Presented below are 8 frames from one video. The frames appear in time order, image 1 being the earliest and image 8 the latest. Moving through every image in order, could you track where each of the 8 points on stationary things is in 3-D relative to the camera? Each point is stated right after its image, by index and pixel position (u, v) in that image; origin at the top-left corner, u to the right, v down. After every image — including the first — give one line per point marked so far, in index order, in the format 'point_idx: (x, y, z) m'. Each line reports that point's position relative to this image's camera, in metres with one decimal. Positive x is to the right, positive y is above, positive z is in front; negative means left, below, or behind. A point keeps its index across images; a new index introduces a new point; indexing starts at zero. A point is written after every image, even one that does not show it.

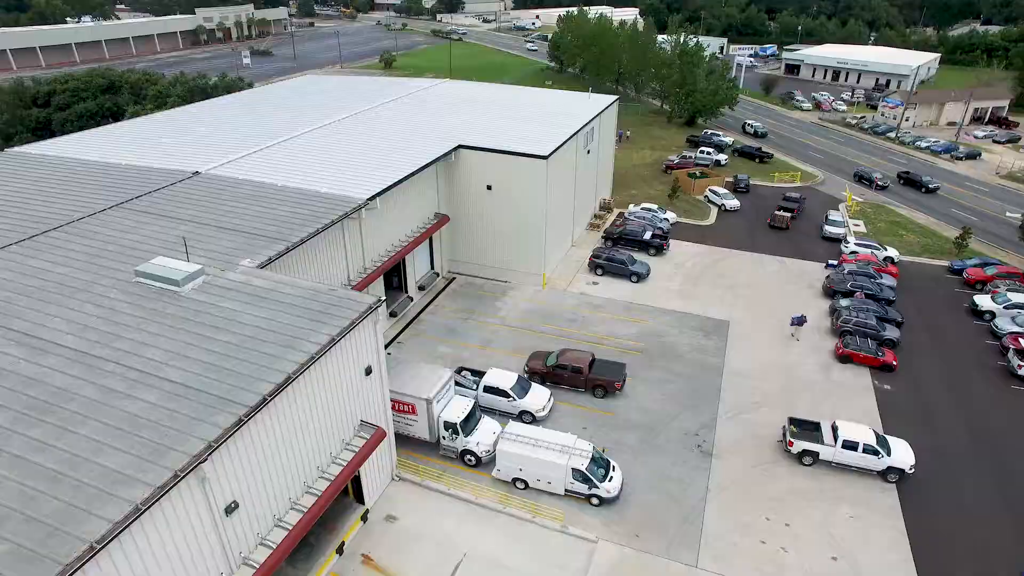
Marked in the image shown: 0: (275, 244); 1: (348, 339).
0: (-7.1, +1.3, +19.8) m
1: (-3.8, -1.2, +15.7) m
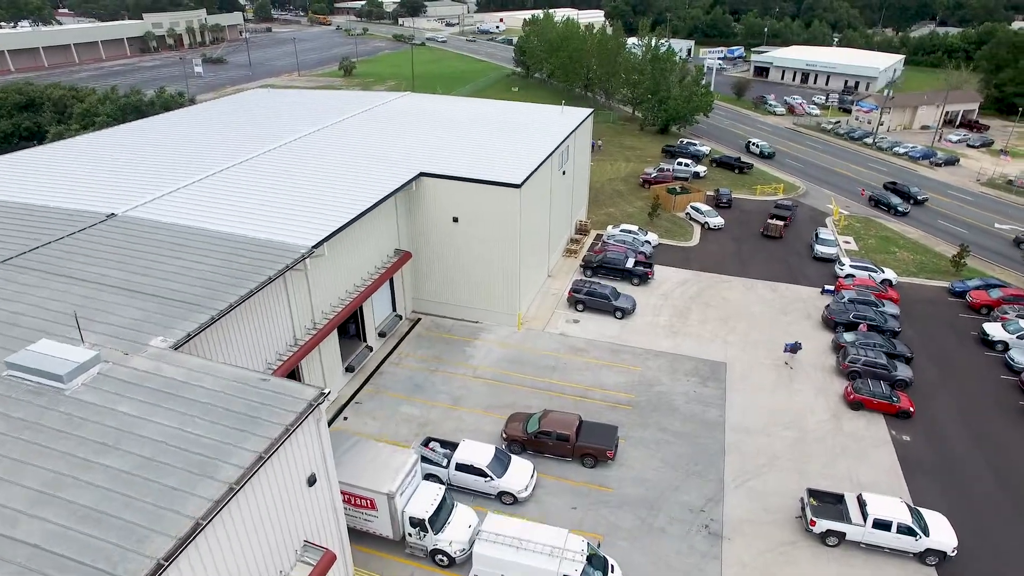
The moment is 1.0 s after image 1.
0: (-7.7, -0.6, +16.2) m
1: (-4.2, -3.0, +12.3) m
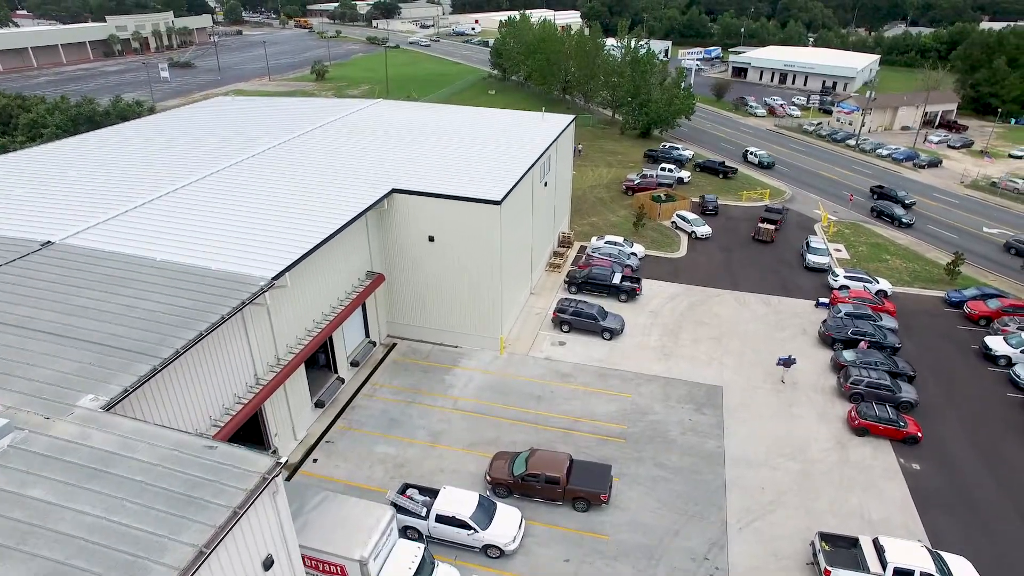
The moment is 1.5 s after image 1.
0: (-8.1, -1.6, +14.2) m
1: (-4.4, -3.9, +10.4) m
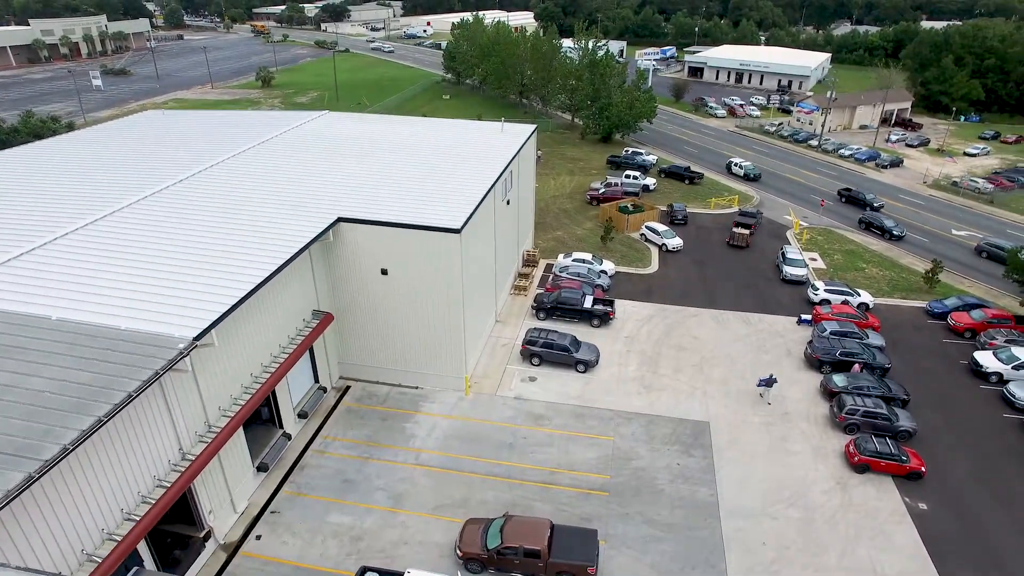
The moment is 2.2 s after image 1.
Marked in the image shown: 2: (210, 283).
0: (-8.5, -3.0, +11.3) m
1: (-4.6, -5.2, +7.7) m
2: (-8.1, +0.2, +17.9) m
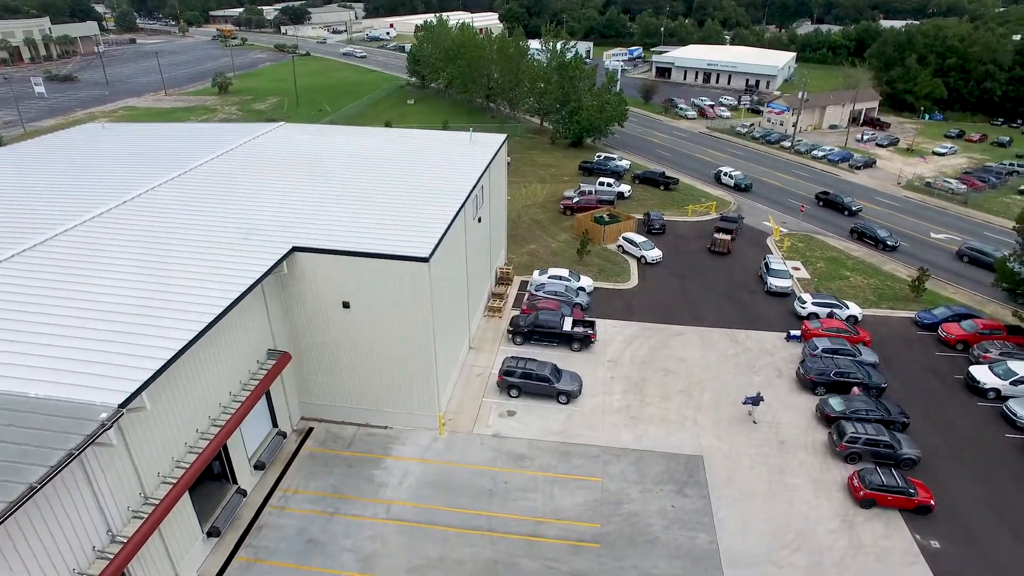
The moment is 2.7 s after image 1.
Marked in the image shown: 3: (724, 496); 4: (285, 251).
0: (-8.7, -4.2, +9.1) m
1: (-4.6, -6.3, +5.7) m
2: (-8.6, -0.9, +15.7) m
3: (+6.4, -6.2, +20.0) m
4: (-6.7, +1.1, +19.8) m
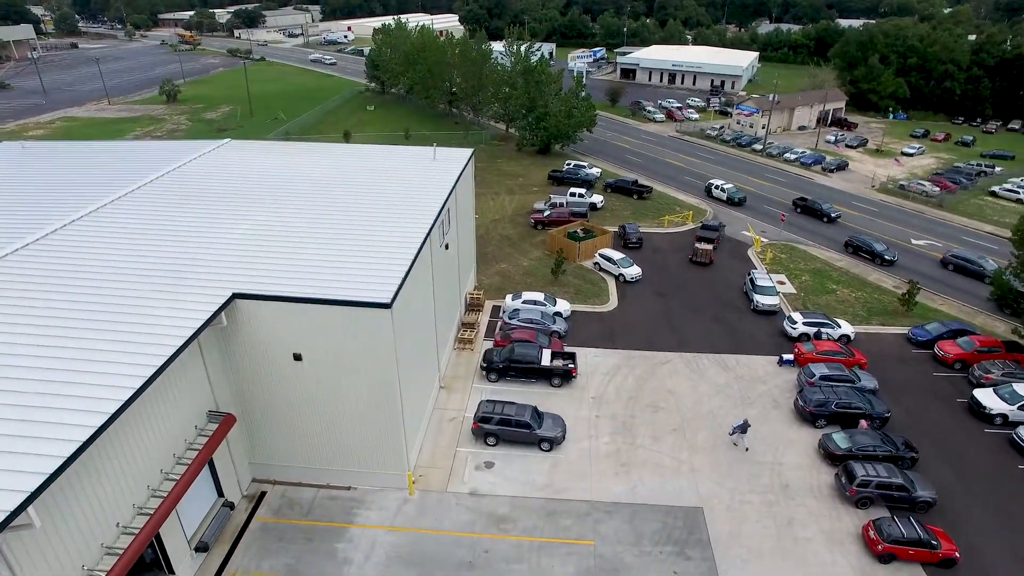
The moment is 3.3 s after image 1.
0: (-8.7, -5.6, +6.4) m
1: (-4.3, -7.5, +3.1) m
2: (-9.0, -2.3, +13.0) m
3: (+5.9, -7.2, +18.0) m
4: (-7.4, -0.3, +17.1) m
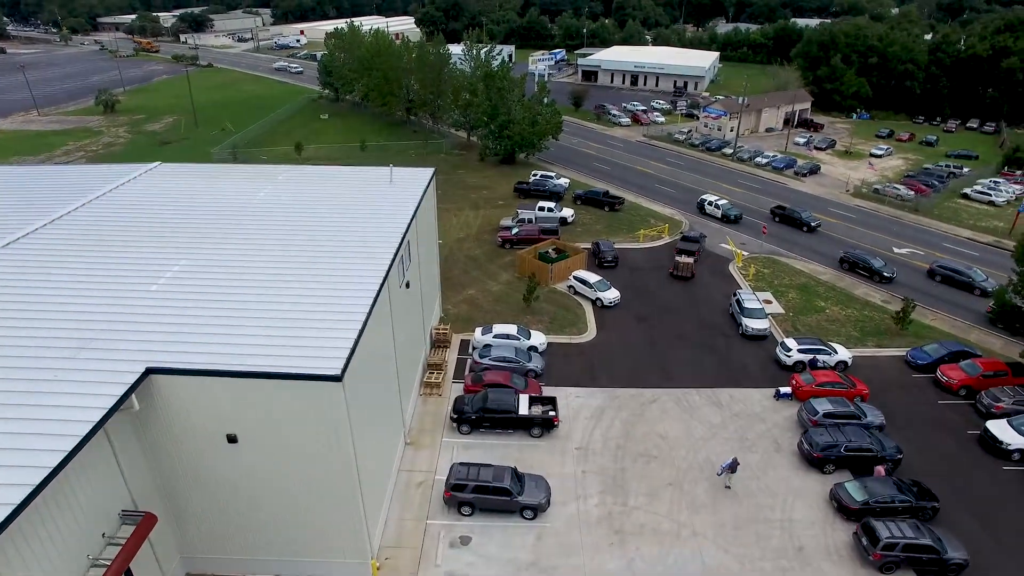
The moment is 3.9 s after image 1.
0: (-8.5, -7.1, +3.2) m
1: (-3.9, -8.9, +0.2) m
2: (-9.2, -3.9, +9.8) m
3: (+5.5, -8.3, +15.6) m
4: (-7.9, -1.8, +14.0) m
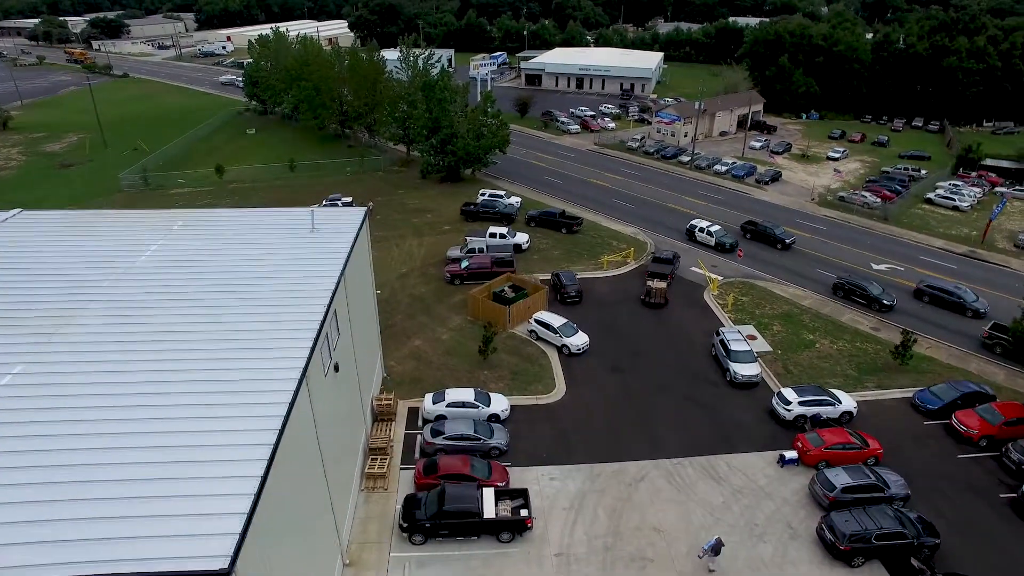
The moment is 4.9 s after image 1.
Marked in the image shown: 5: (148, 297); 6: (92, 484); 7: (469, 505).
0: (-7.9, -9.3, -1.6) m
1: (-3.0, -11.0, -4.2) m
2: (-9.3, -6.2, +4.9) m
3: (+5.2, -10.0, +11.8) m
4: (-8.3, -4.0, +9.2) m
5: (-9.5, -0.3, +17.3) m
6: (-6.9, -3.1, +11.2) m
7: (-1.1, -5.7, +17.8) m
